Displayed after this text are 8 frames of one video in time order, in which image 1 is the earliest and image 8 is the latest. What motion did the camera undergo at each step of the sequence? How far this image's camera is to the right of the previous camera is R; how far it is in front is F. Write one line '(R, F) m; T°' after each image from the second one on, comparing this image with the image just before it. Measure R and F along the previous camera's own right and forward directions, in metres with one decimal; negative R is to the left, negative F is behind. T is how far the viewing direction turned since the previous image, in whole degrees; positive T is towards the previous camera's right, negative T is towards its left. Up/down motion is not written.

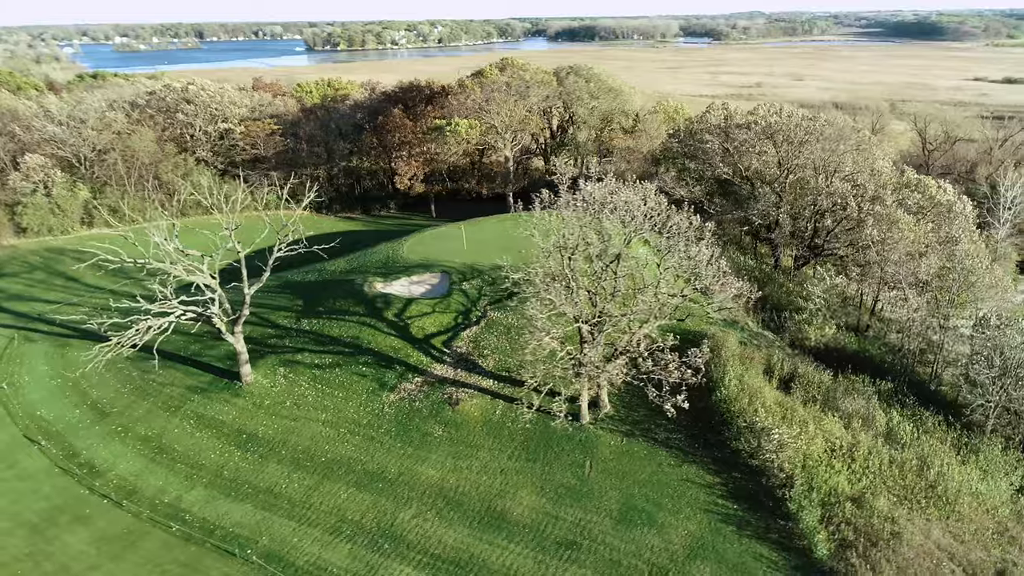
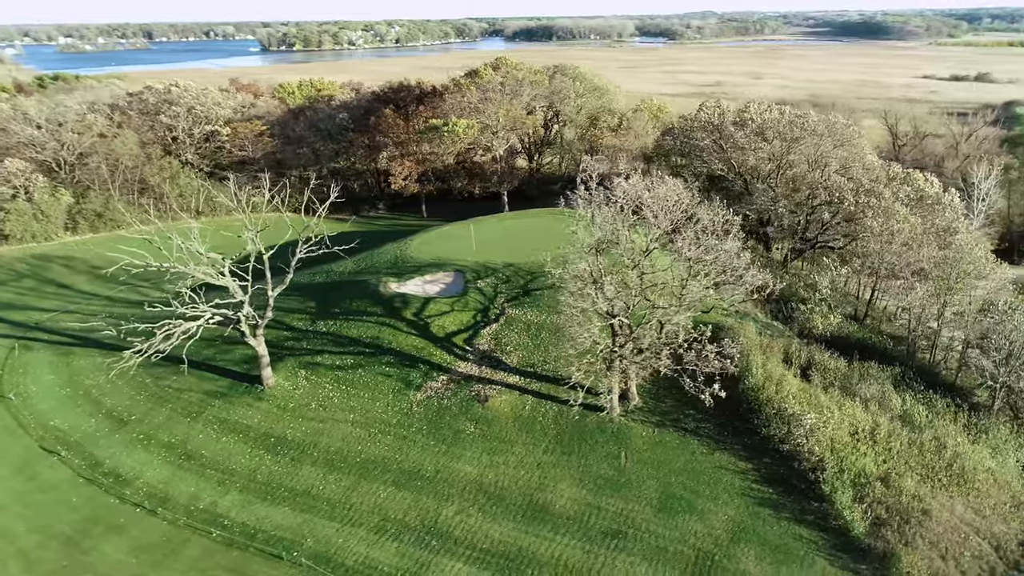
(-2.8, -0.3) m; +3°
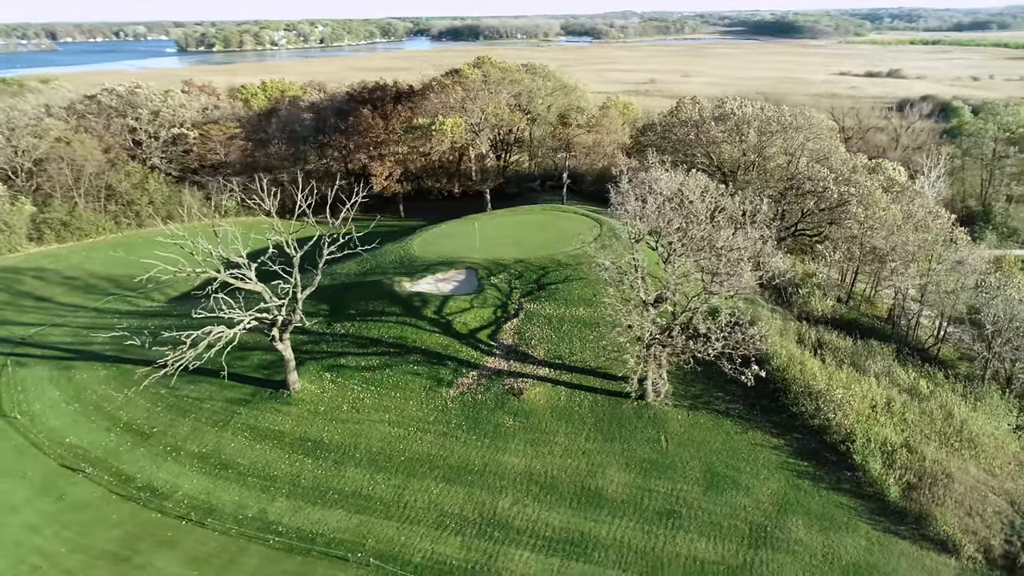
(-4.2, -0.3) m; +5°
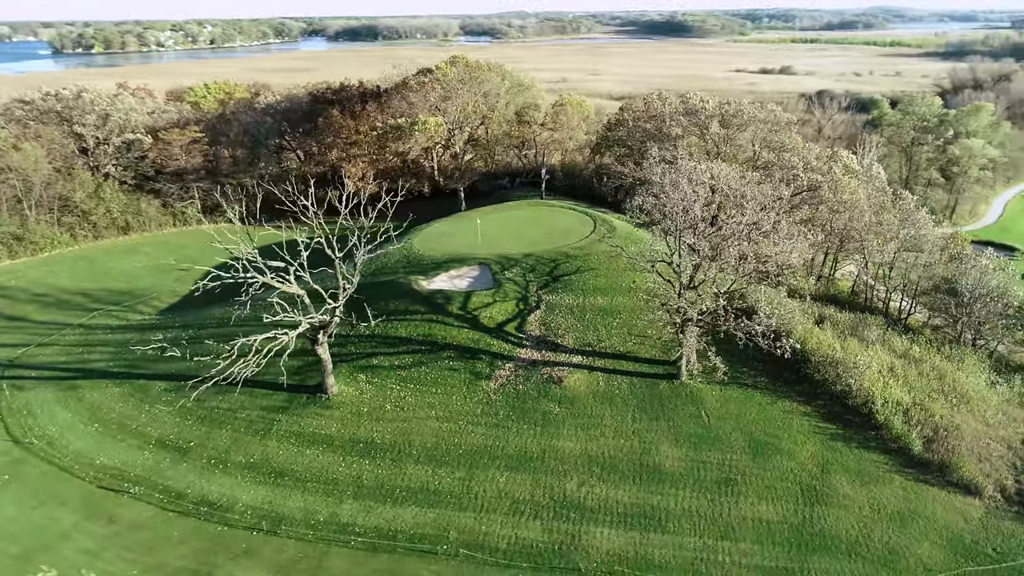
(-5.7, -0.4) m; +7°
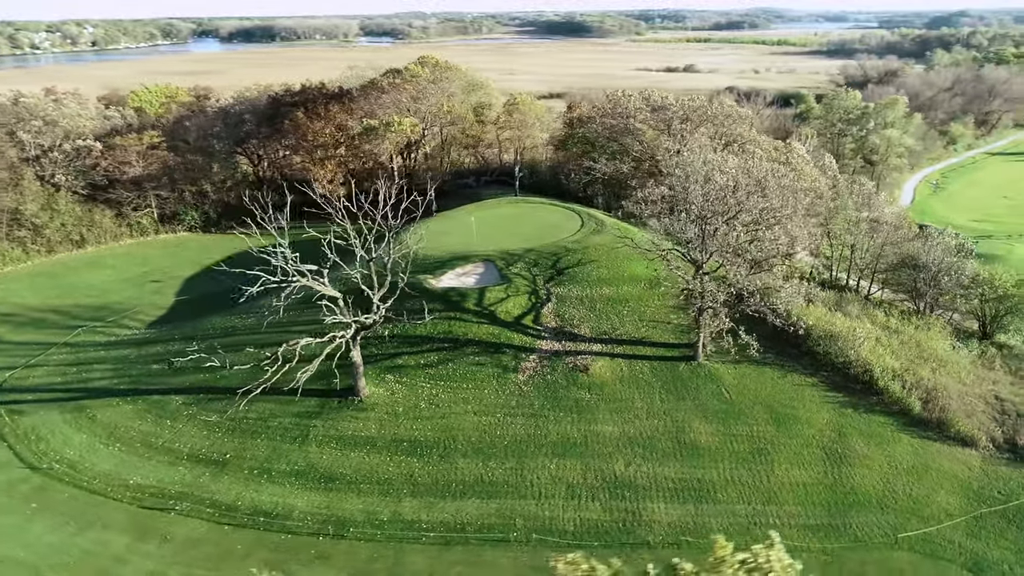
(-5.2, -0.4) m; +7°
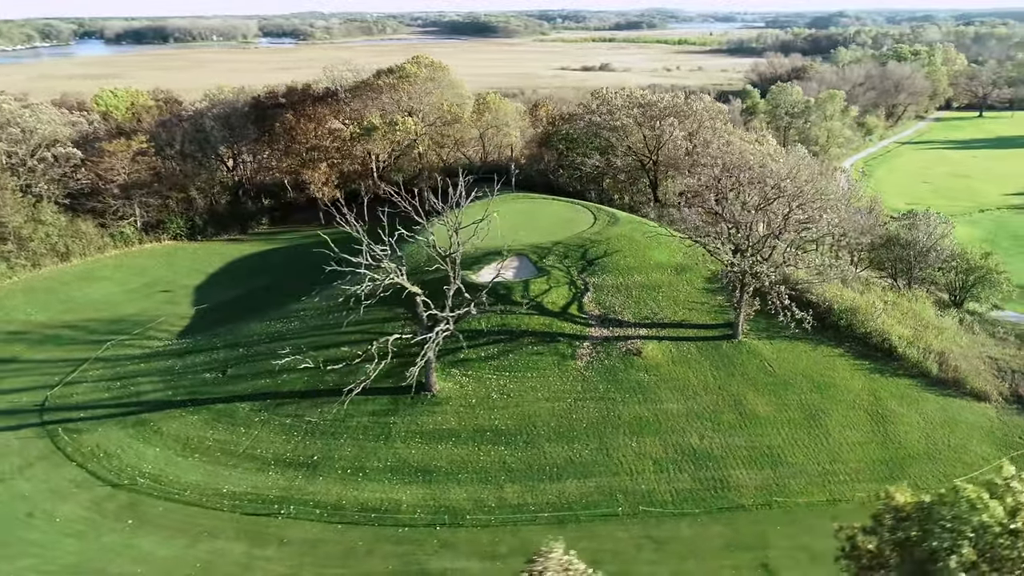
(-6.8, -0.7) m; +7°
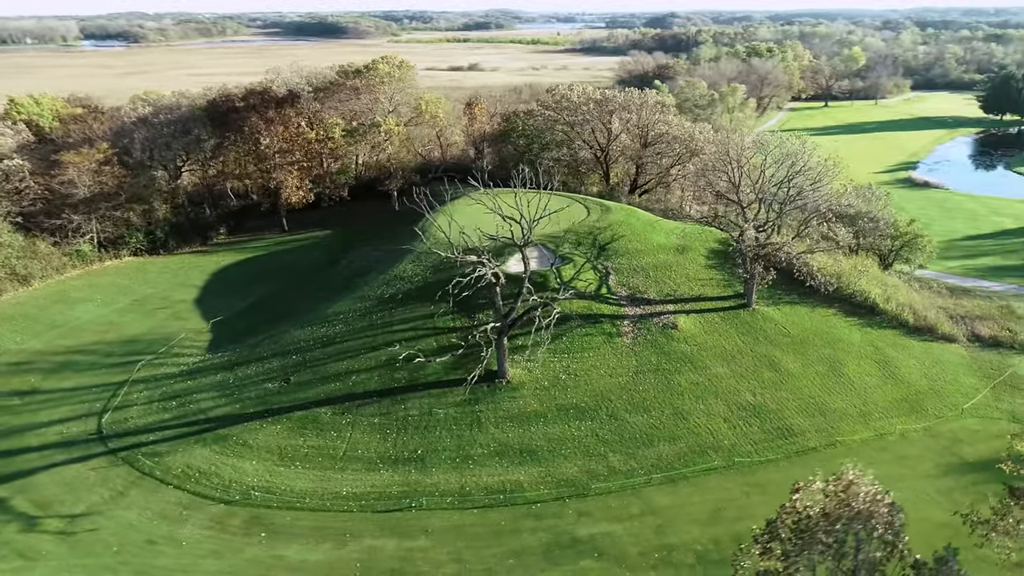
(-9.2, -0.5) m; +11°
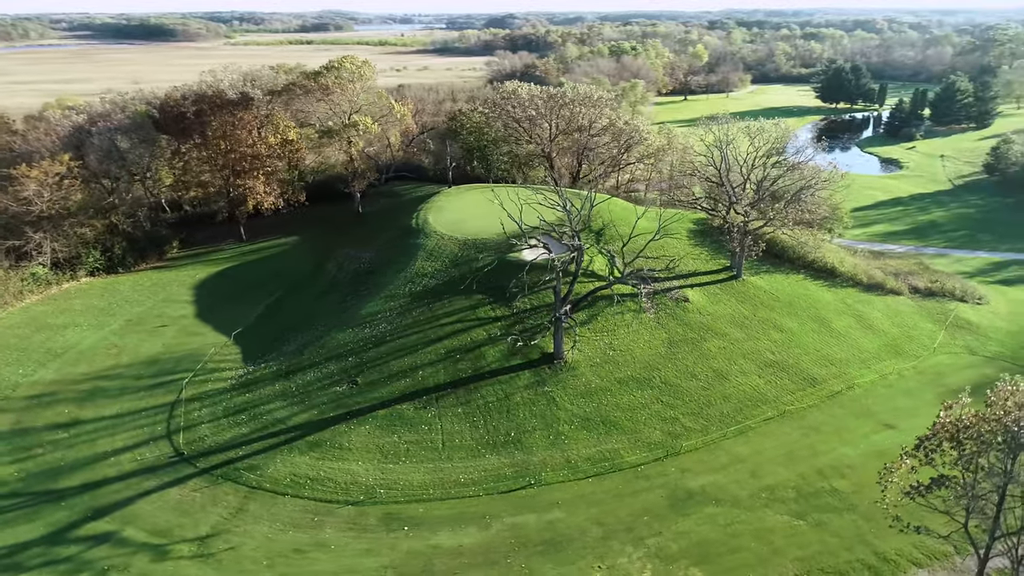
(-9.3, -0.5) m; +12°
